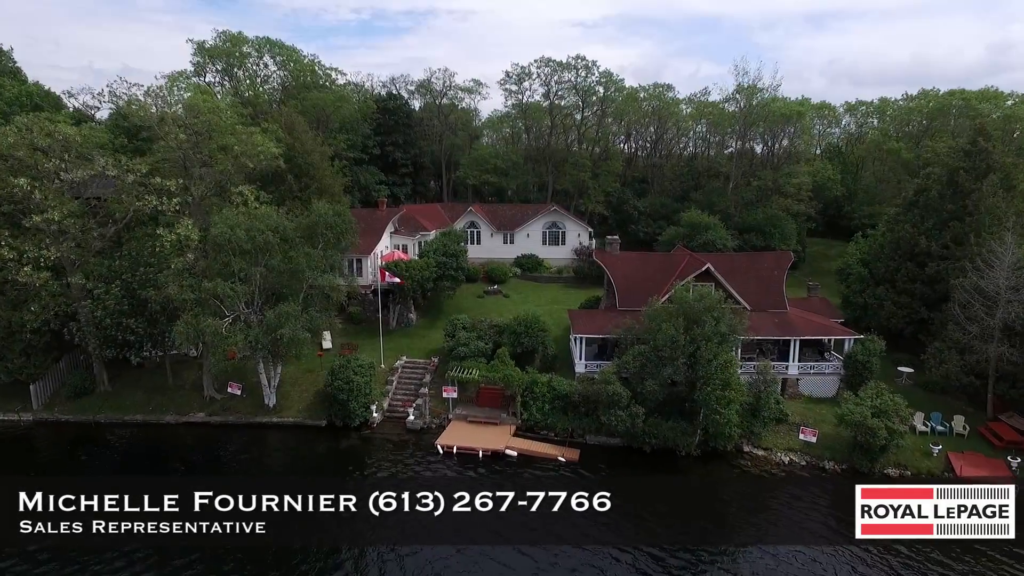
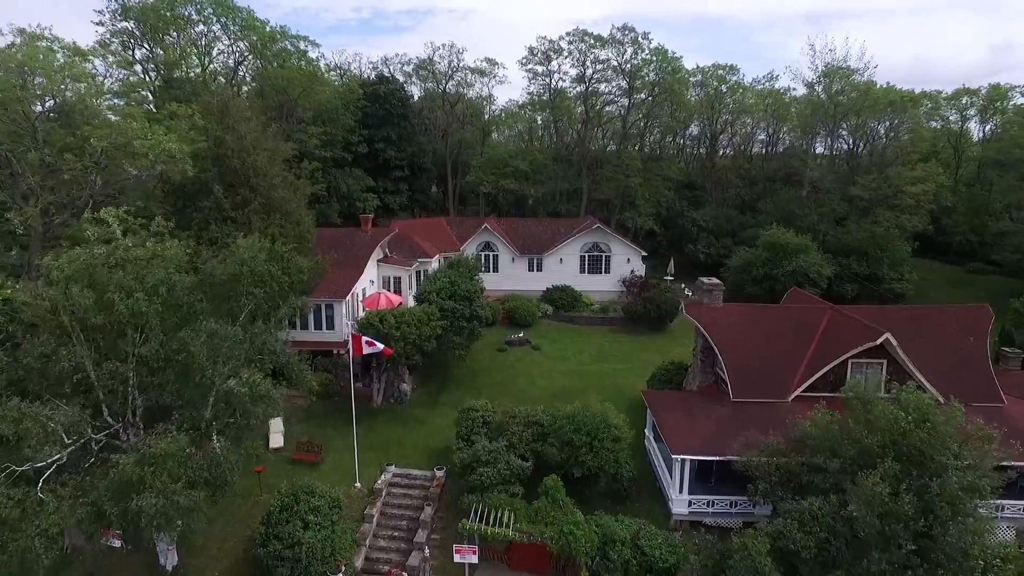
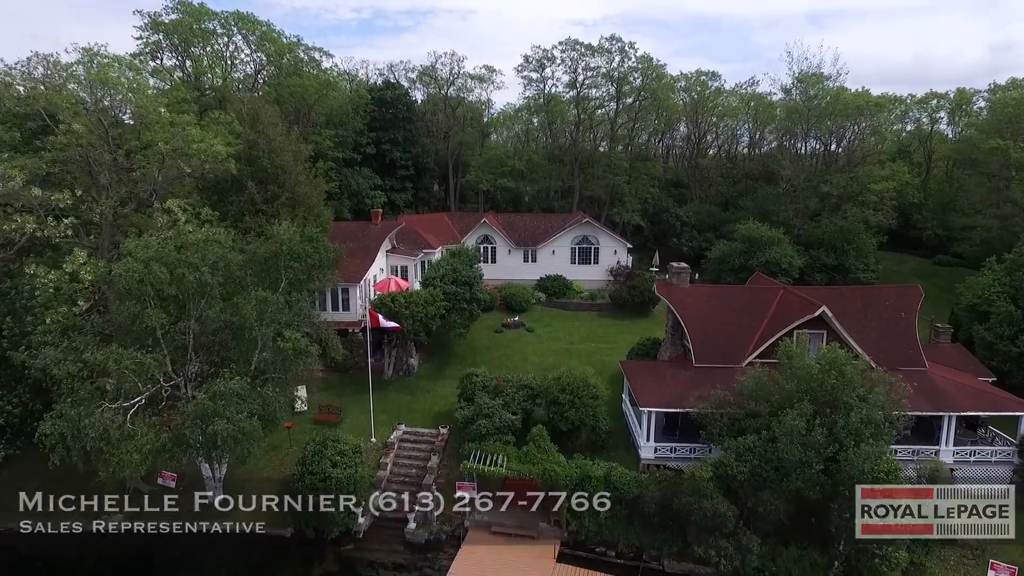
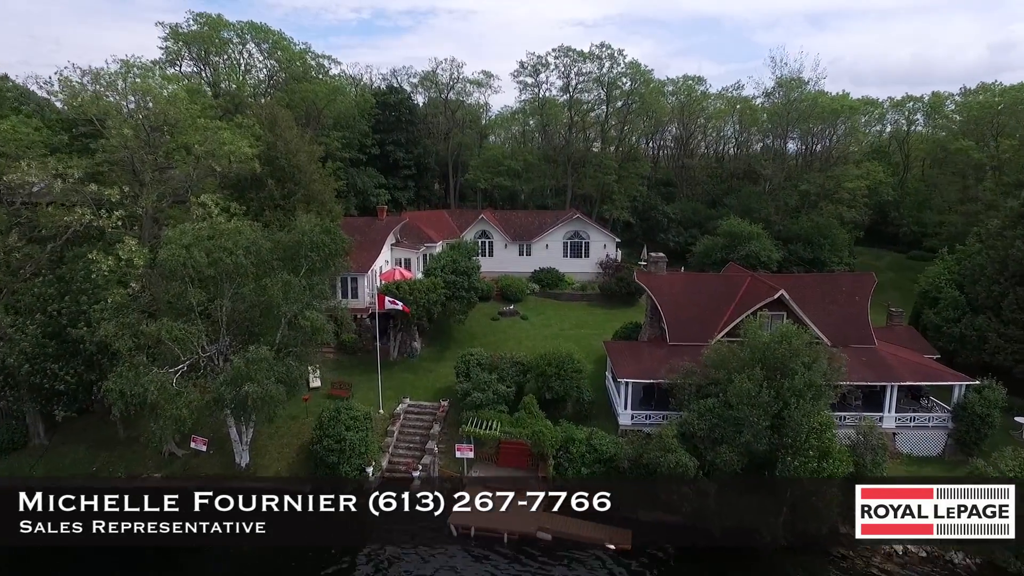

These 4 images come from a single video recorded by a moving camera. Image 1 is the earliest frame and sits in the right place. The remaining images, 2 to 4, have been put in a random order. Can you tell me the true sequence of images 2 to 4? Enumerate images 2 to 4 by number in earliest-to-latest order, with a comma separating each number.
4, 3, 2
